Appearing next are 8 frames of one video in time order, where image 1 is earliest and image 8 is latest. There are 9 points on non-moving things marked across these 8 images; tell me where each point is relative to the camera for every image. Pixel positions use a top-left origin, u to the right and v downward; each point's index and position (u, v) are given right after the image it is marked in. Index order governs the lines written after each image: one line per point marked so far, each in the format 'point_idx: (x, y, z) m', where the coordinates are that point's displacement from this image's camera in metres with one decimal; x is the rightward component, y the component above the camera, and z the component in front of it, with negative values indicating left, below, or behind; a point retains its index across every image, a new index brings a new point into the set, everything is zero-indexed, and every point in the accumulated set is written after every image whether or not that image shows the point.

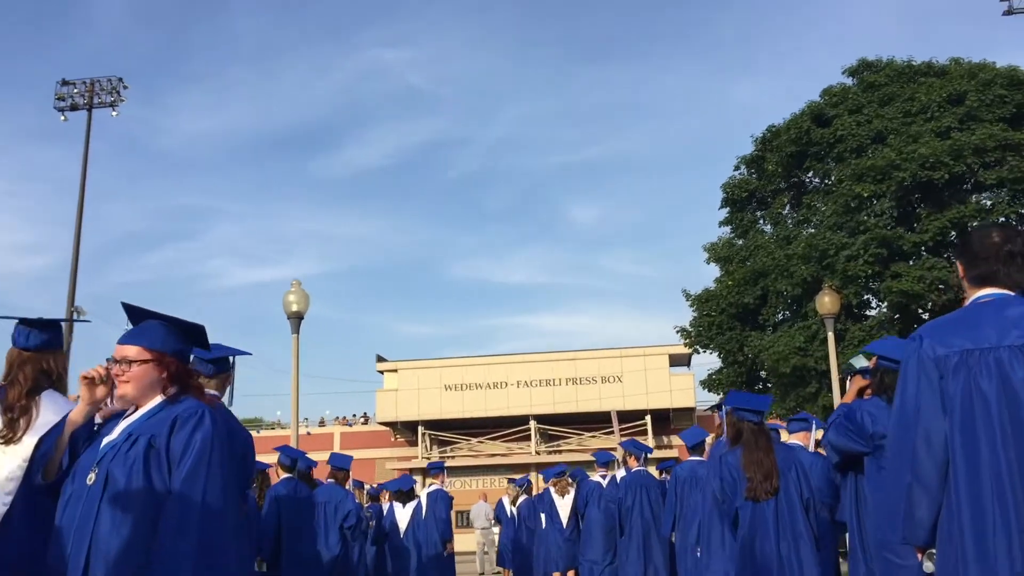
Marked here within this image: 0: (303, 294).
0: (-3.8, -0.1, +16.1) m
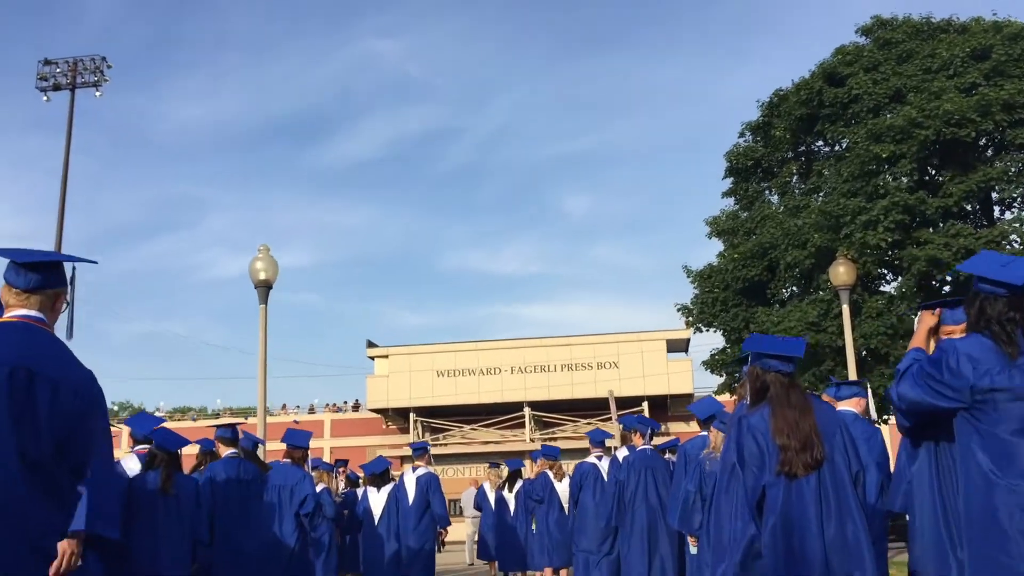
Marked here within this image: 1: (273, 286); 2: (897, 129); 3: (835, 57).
0: (-4.0, +0.5, +14.7) m
1: (-4.0, 0.0, +14.6) m
2: (+7.3, +3.0, +16.6) m
3: (+7.1, +5.1, +19.3) m
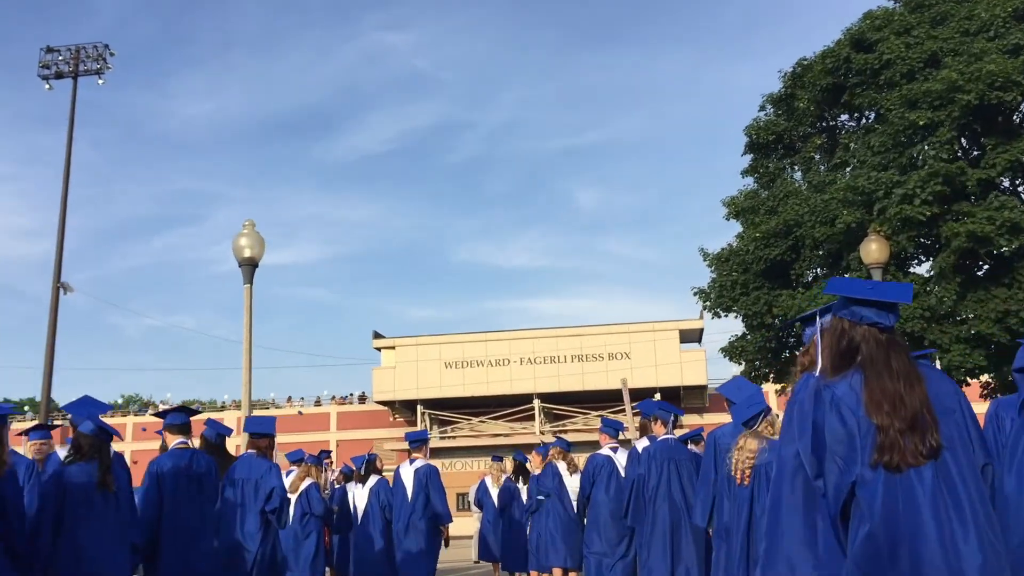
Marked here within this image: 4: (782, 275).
0: (-3.9, +0.8, +13.6) m
1: (-3.9, +0.4, +13.5) m
2: (+7.4, +3.4, +15.3) m
3: (+7.2, +5.5, +18.1) m
4: (+5.8, +0.3, +18.9) m
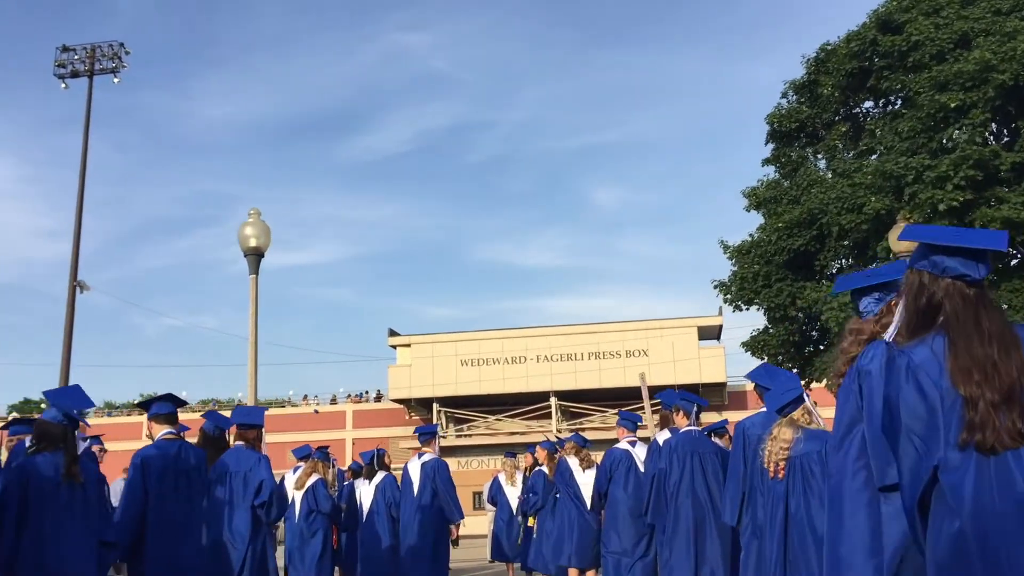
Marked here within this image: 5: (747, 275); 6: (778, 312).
0: (-3.7, +0.9, +13.2) m
1: (-3.7, +0.5, +13.1) m
2: (+7.6, +3.5, +14.7) m
3: (+7.5, +5.6, +17.4) m
4: (+6.1, +0.4, +18.3) m
5: (+5.1, +0.3, +19.2) m
6: (+5.6, -0.5, +18.5) m
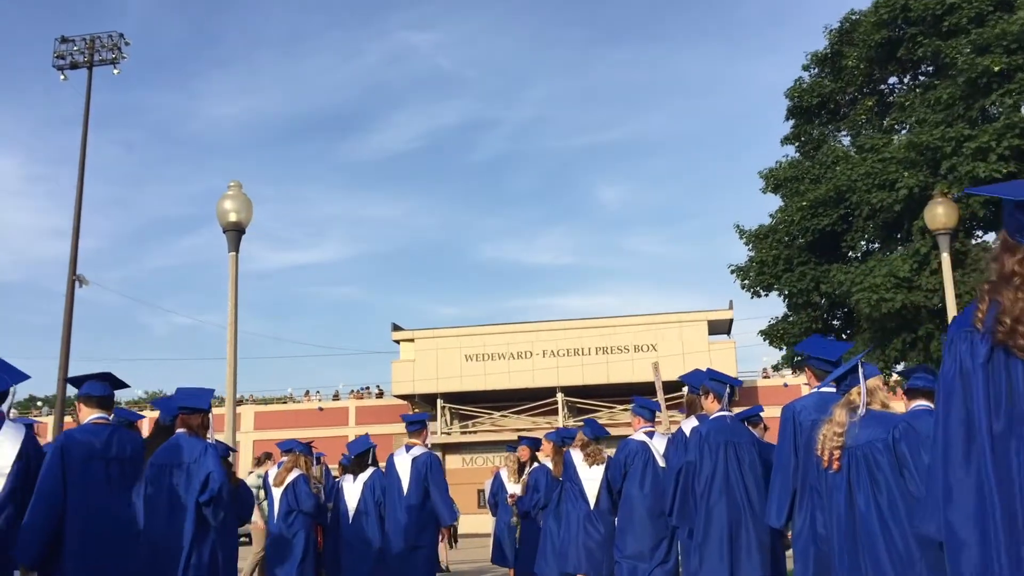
0: (-3.7, +1.2, +12.1) m
1: (-3.6, +0.8, +12.0) m
2: (+7.6, +3.8, +13.5) m
3: (+7.6, +5.9, +16.3) m
4: (+6.2, +0.7, +17.2) m
5: (+5.2, +0.6, +18.0) m
6: (+5.6, -0.2, +17.3) m
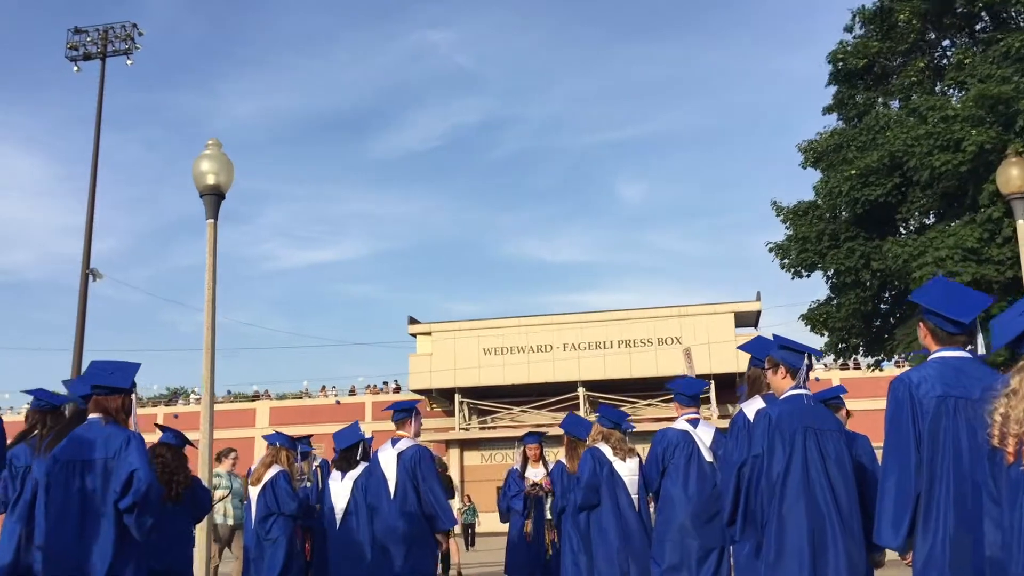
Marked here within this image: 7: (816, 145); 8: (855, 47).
0: (-3.5, +1.6, +10.7) m
1: (-3.4, +1.1, +10.6) m
2: (+7.8, +4.2, +11.8) m
3: (+7.8, +6.3, +14.6) m
4: (+6.5, +1.1, +15.5) m
5: (+5.5, +1.0, +16.4) m
6: (+6.0, +0.2, +15.7) m
7: (+6.2, +2.9, +17.9) m
8: (+6.8, +4.8, +17.6) m
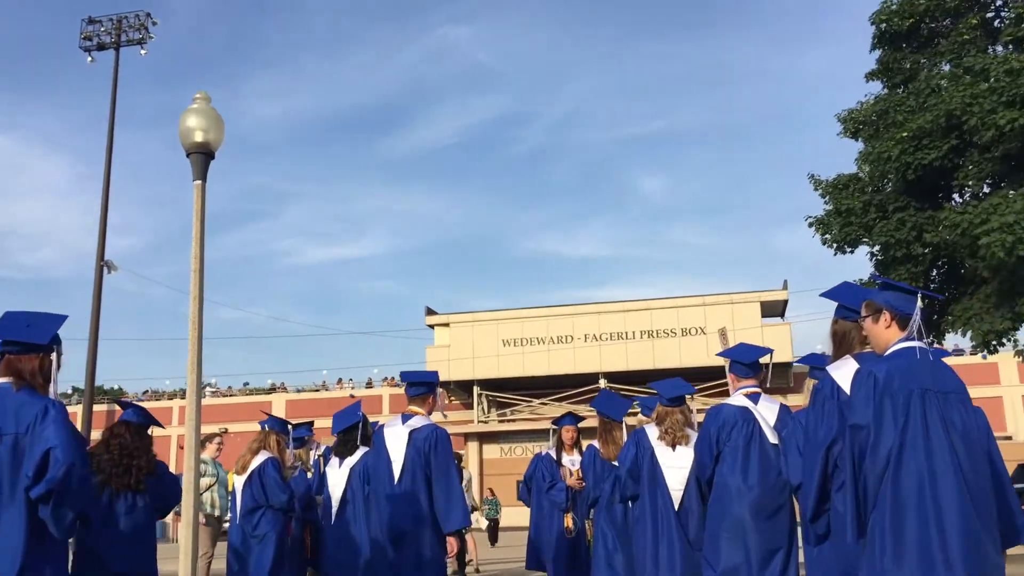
0: (-3.3, +1.9, +9.7) m
1: (-3.2, +1.5, +9.5) m
2: (+8.1, +4.6, +10.5) m
3: (+8.1, +6.7, +13.2) m
4: (+6.8, +1.5, +14.3) m
5: (+5.8, +1.4, +15.2) m
6: (+6.3, +0.6, +14.4) m
7: (+6.6, +3.4, +16.6) m
8: (+7.1, +5.2, +16.3) m
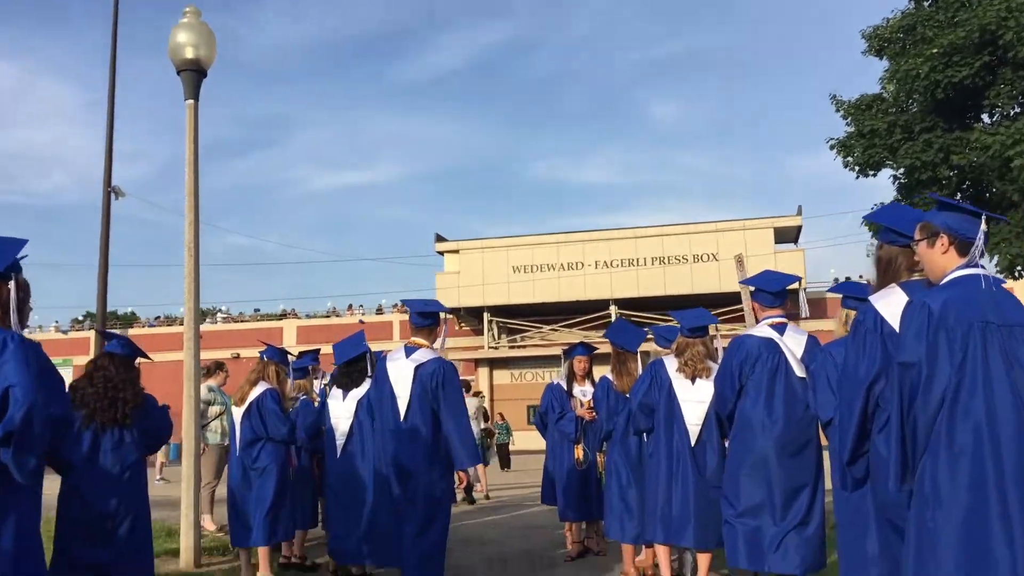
0: (-3.2, +2.7, +9.1) m
1: (-3.1, +2.3, +9.0) m
2: (+8.2, +5.5, +9.6) m
3: (+8.2, +7.8, +12.1) m
4: (+7.0, +2.7, +13.6) m
5: (+6.0, +2.6, +14.5) m
6: (+6.4, +1.8, +13.8) m
7: (+6.7, +4.7, +15.8) m
8: (+7.3, +6.5, +15.3) m
